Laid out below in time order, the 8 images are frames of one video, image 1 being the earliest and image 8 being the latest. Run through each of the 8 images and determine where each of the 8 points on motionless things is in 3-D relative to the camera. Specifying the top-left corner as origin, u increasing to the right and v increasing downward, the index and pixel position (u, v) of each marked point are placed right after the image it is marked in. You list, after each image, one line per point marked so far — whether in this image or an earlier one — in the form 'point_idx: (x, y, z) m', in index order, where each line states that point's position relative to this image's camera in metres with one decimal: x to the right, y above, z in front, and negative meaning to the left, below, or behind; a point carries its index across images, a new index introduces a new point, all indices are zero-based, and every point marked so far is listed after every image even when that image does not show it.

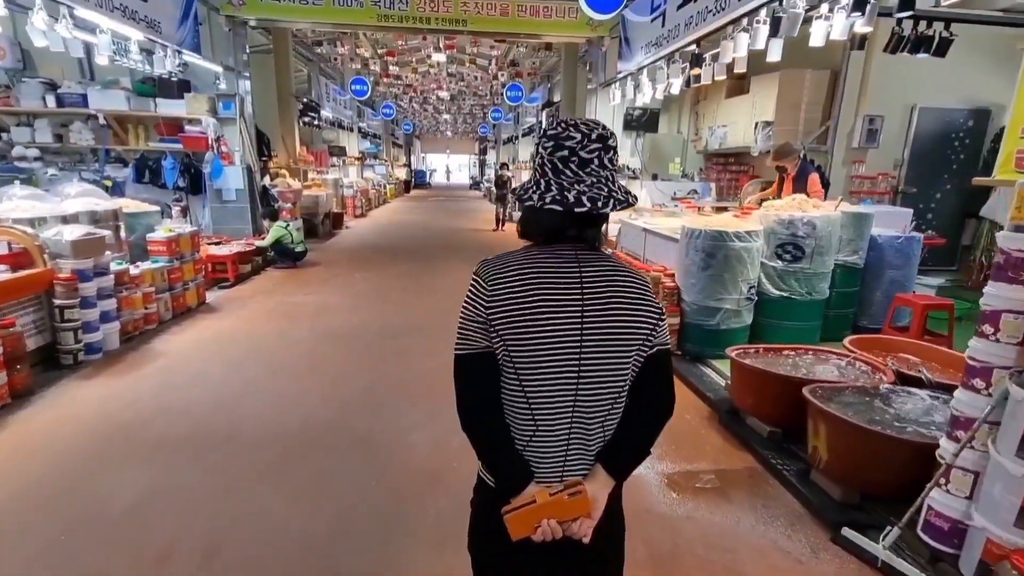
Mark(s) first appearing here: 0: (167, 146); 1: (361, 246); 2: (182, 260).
0: (-4.7, +1.9, +7.0) m
1: (-2.7, +0.8, +9.3) m
2: (-3.1, +0.2, +4.9) m
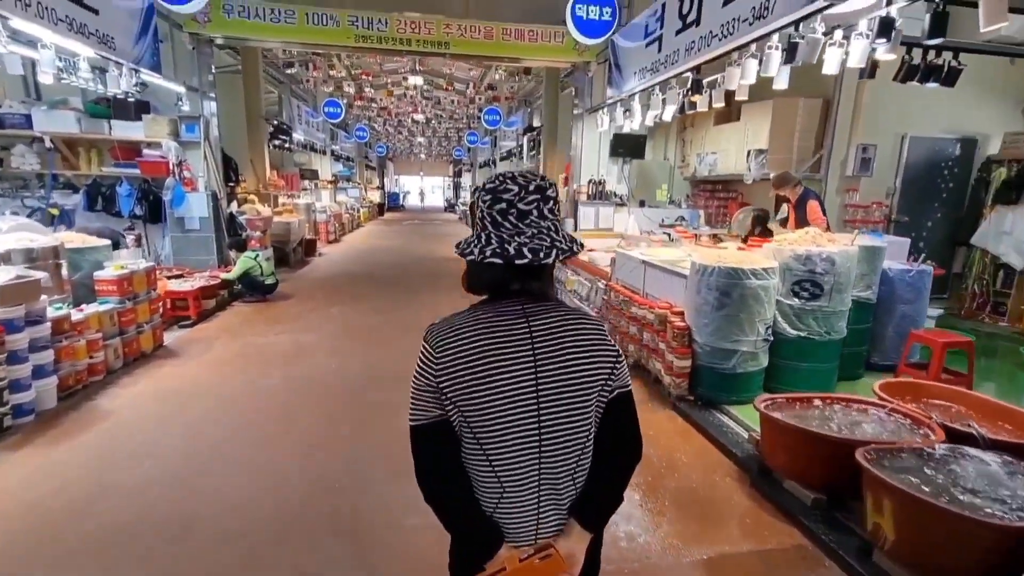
0: (-4.8, +1.4, +6.5) m
1: (-3.0, +0.2, +8.8) m
2: (-3.1, -0.1, +4.3) m
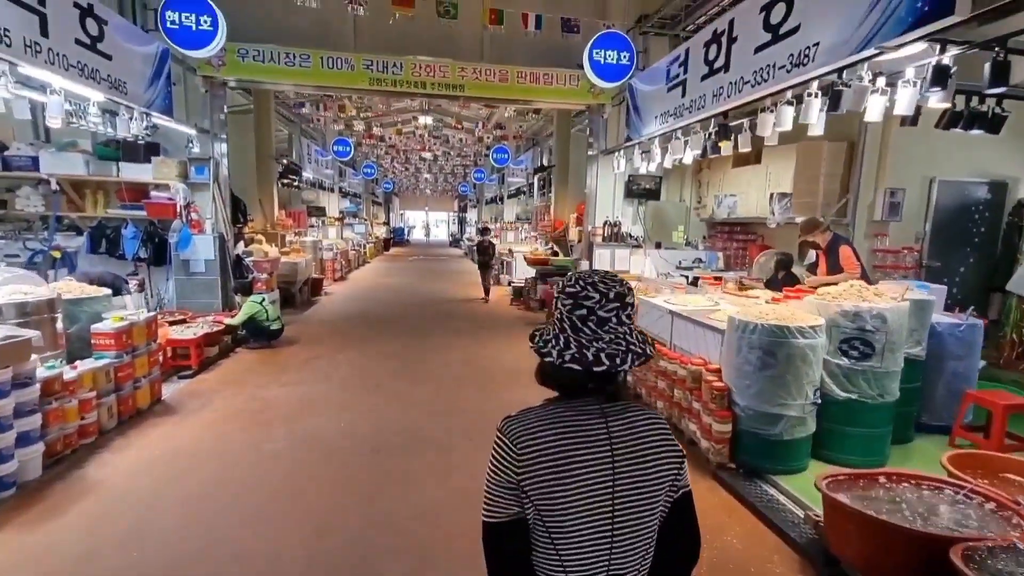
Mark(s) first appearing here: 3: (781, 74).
0: (-4.7, +0.9, +6.3) m
1: (-2.8, -0.5, +8.6) m
2: (-3.0, -0.5, +4.1) m
3: (+1.7, +1.4, +3.4) m
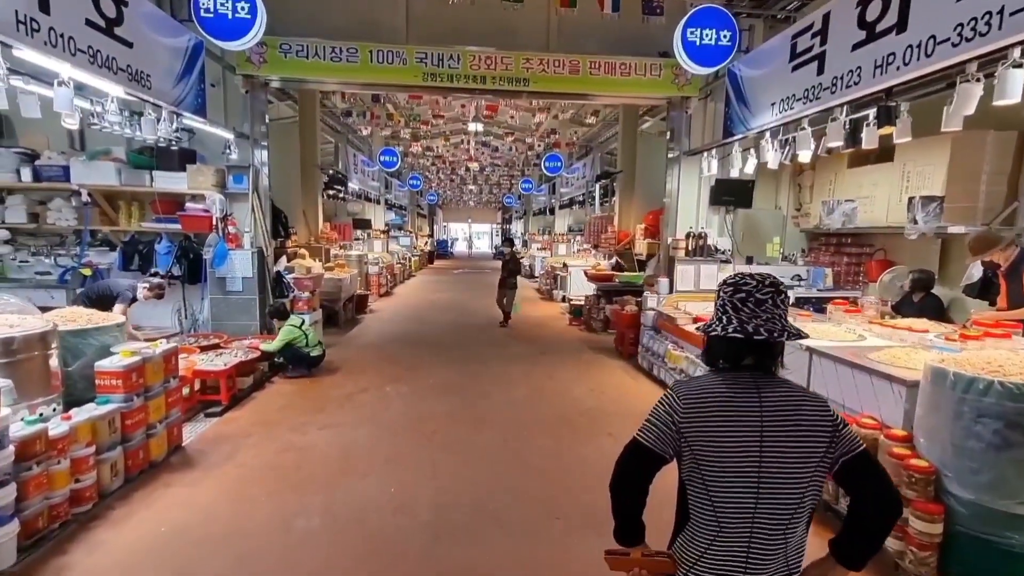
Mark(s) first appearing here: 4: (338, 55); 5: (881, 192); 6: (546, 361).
0: (-3.9, +0.7, +5.8) m
1: (-1.8, -0.8, +7.9) m
2: (-2.4, -0.7, +3.4) m
3: (+2.3, +1.2, +2.4) m
4: (-1.9, +2.5, +5.7) m
5: (+3.7, +1.0, +5.2) m
6: (+0.4, -0.9, +6.6) m
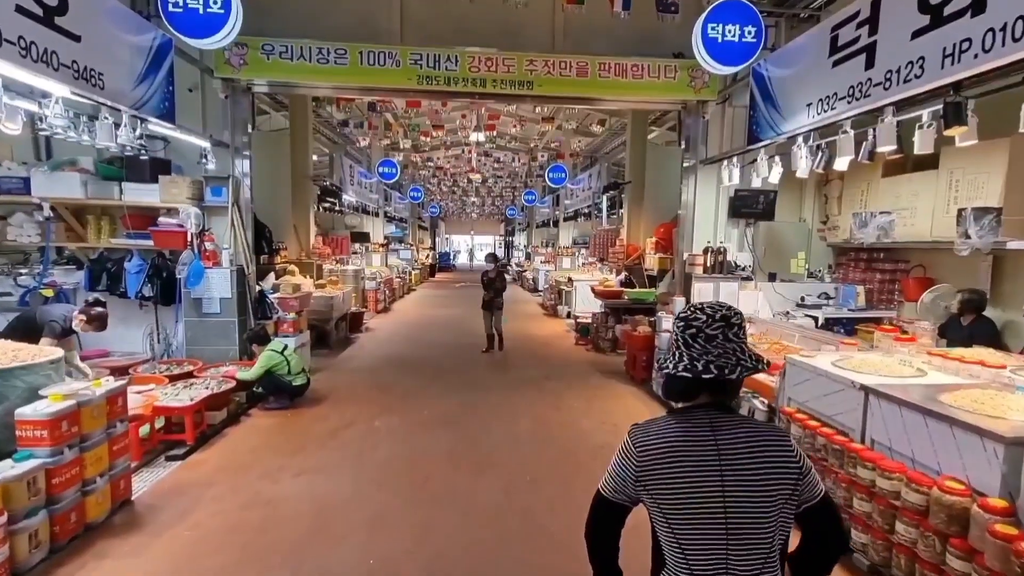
0: (-3.9, +0.5, +5.3) m
1: (-1.8, -1.0, +7.3) m
2: (-2.4, -0.9, +2.9) m
3: (+2.3, +1.1, +1.9) m
4: (-1.9, +2.3, +5.2) m
5: (+3.7, +0.8, +4.7) m
6: (+0.5, -1.1, +6.0) m
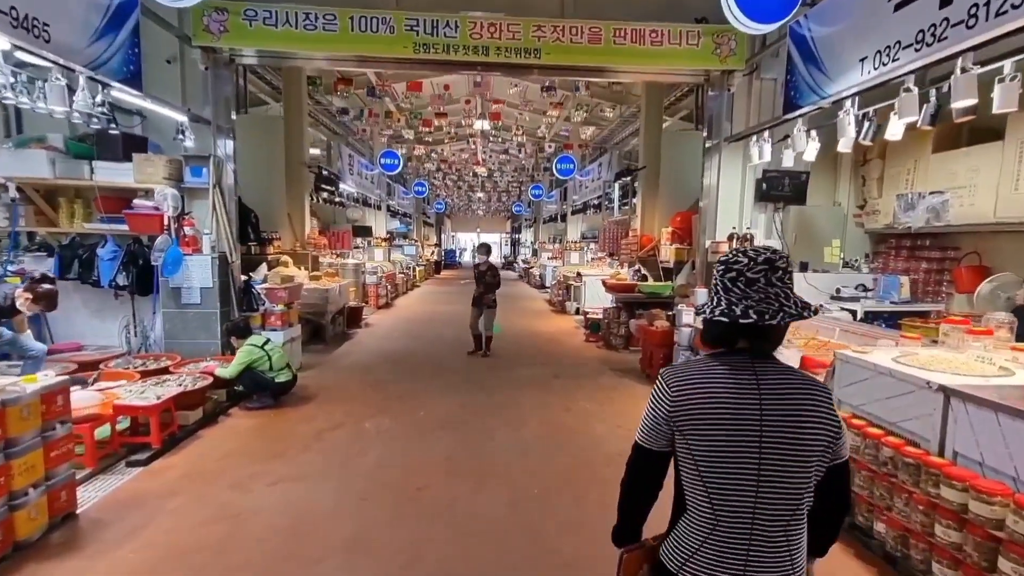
0: (-3.8, +0.6, +4.9) m
1: (-1.7, -0.9, +6.9) m
2: (-2.3, -0.8, +2.4) m
3: (+2.3, +1.2, +1.3) m
4: (-1.8, +2.4, +4.8) m
5: (+3.8, +0.9, +4.1) m
6: (+0.5, -1.0, +5.5) m
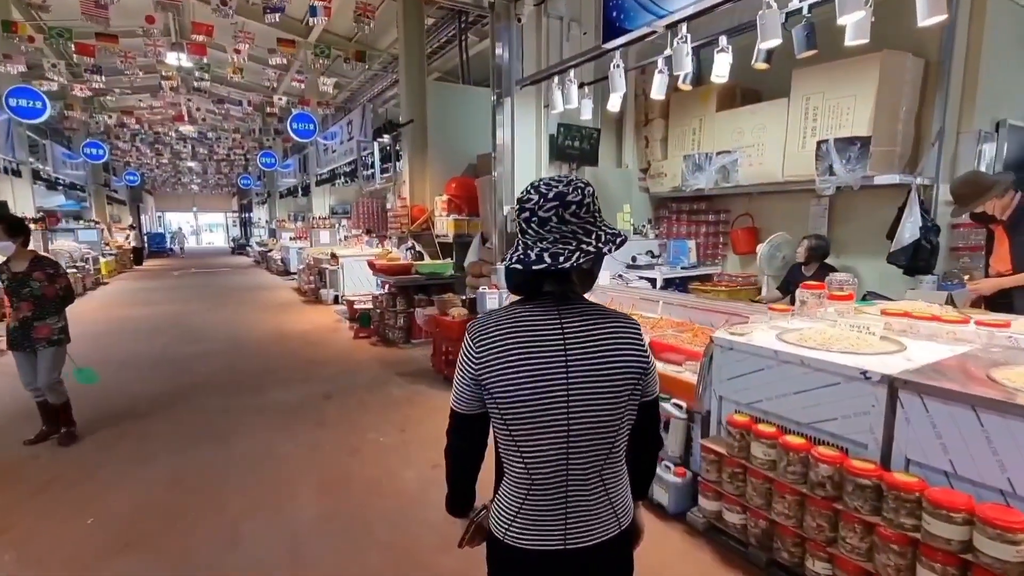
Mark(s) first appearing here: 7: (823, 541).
0: (-5.0, +0.3, +1.4) m
1: (-4.0, -1.0, +4.2) m
2: (-2.5, -1.0, -0.1) m
3: (+2.0, +1.3, +0.9) m
4: (-3.3, +2.3, +2.1) m
5: (+2.1, +1.2, +4.1) m
6: (-1.3, -0.9, +4.0) m
7: (+1.2, -1.0, +1.9) m
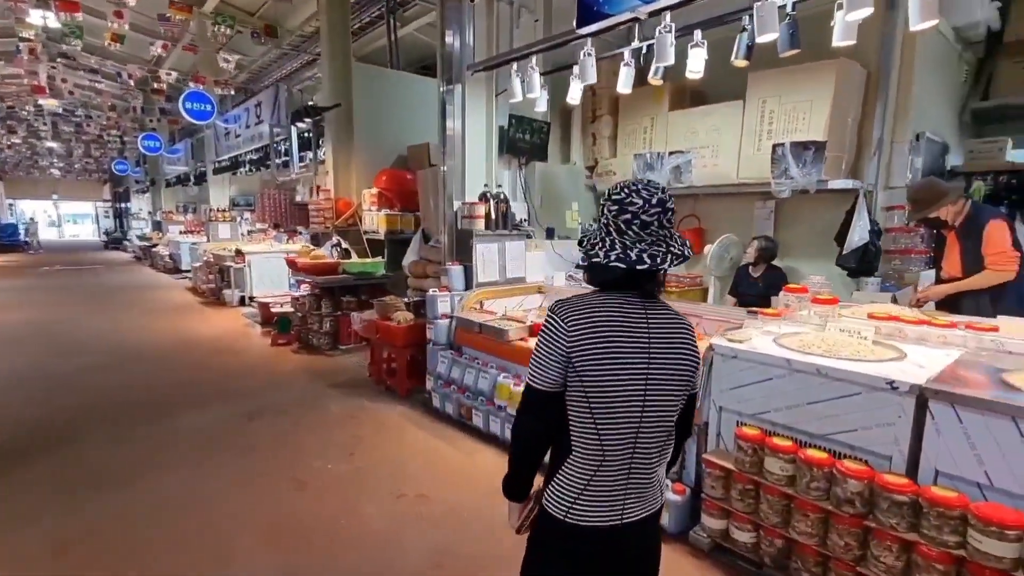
0: (-4.8, +0.2, +0.2) m
1: (-4.2, -1.0, +3.2) m
2: (-2.0, -1.0, -0.8) m
3: (+2.2, +1.3, +1.0) m
4: (-3.2, +2.2, +1.2) m
5: (+1.7, +1.2, +4.1) m
6: (-1.6, -1.0, +3.4) m
7: (+1.2, -1.0, +1.9) m
